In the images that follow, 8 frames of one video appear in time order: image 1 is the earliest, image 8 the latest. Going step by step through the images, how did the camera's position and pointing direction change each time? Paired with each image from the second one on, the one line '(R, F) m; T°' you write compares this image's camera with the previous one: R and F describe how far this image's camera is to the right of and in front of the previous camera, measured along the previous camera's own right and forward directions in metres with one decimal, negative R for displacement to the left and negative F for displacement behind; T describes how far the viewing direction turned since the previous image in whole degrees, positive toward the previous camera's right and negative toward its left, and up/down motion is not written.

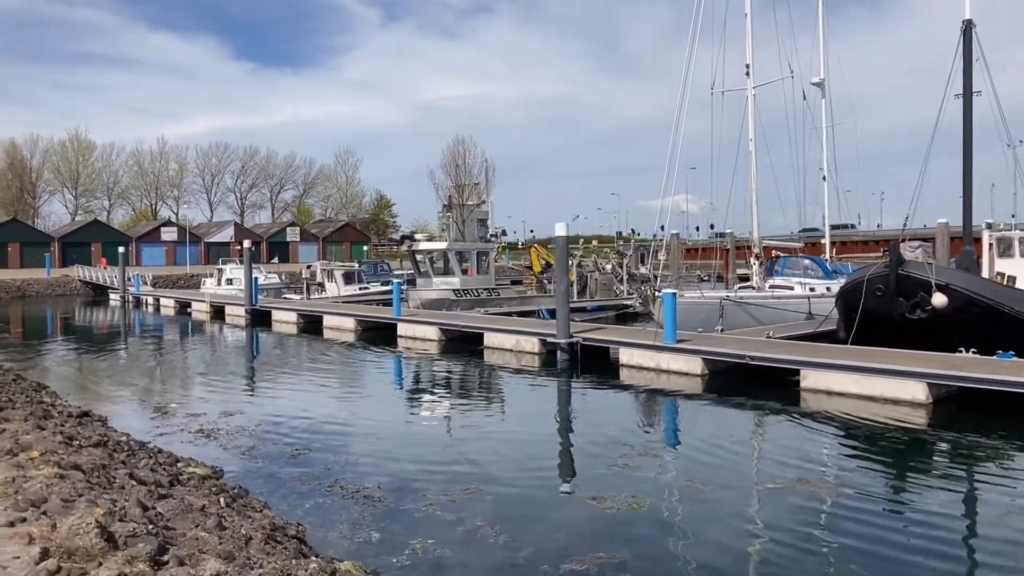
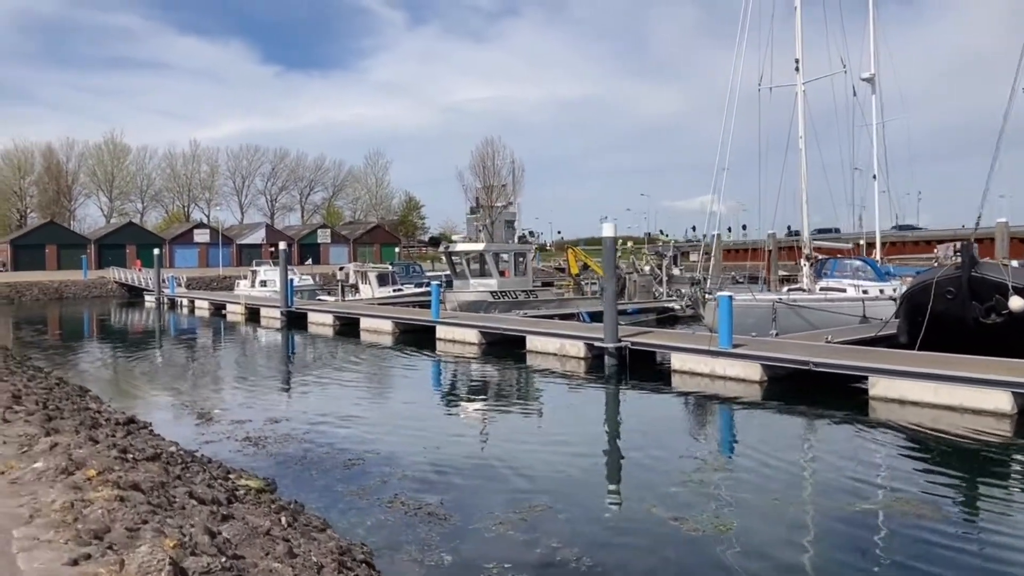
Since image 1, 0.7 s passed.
(-0.4, +0.5) m; -2°
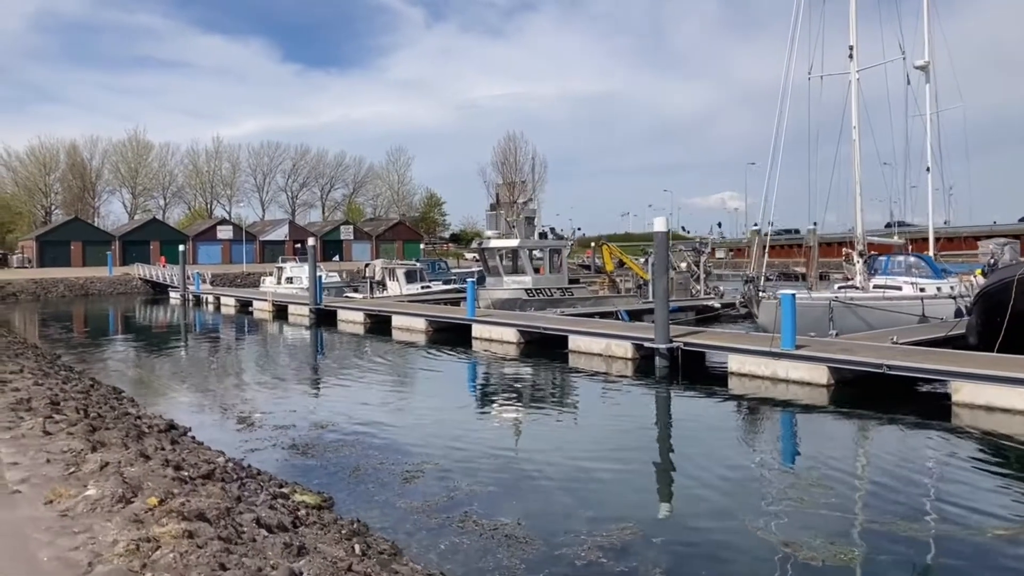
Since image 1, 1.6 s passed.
(-0.6, +0.7) m; -1°
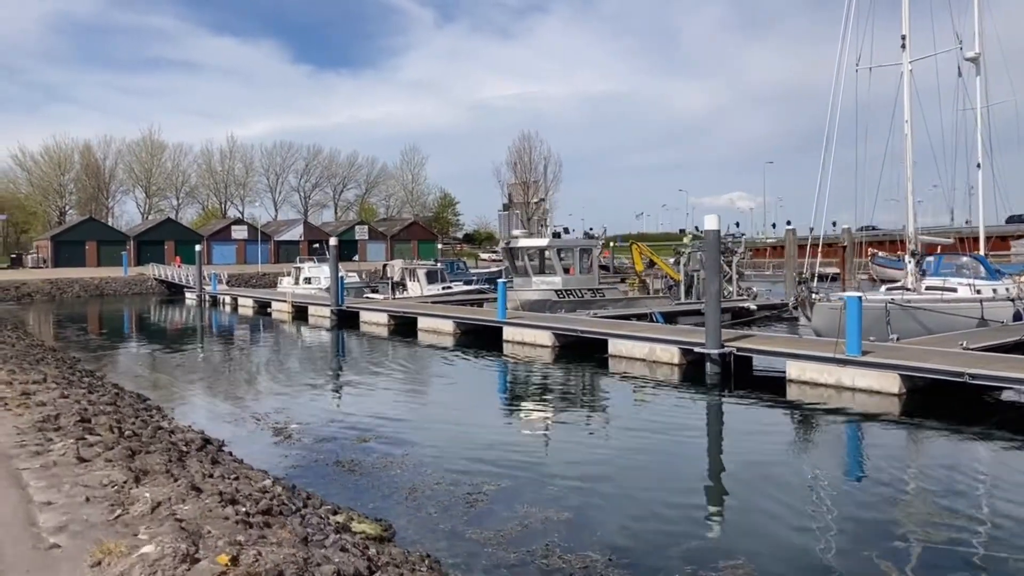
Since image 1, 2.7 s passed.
(-0.6, +0.8) m; -1°
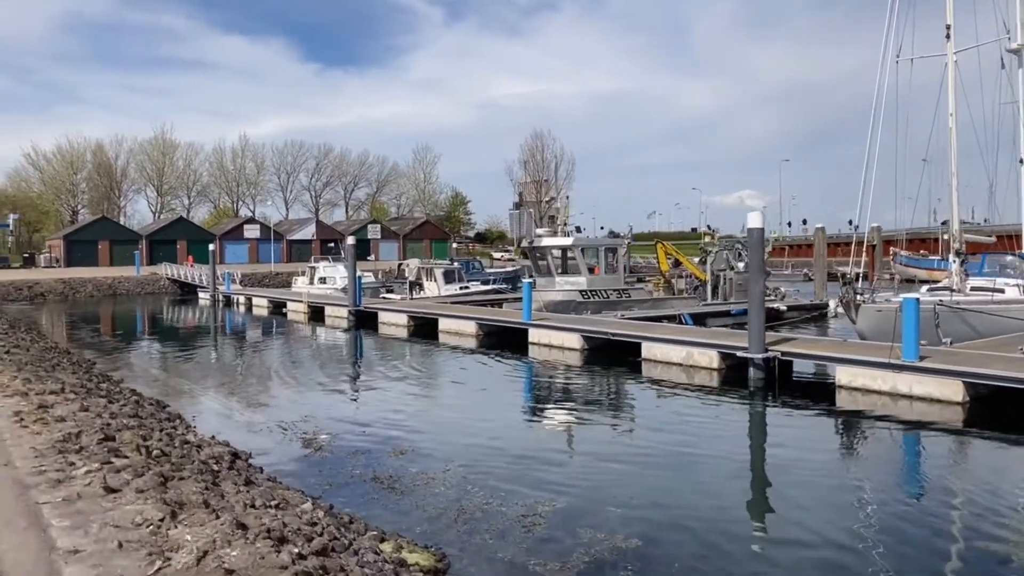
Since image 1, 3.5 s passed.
(-0.4, +0.7) m; -1°
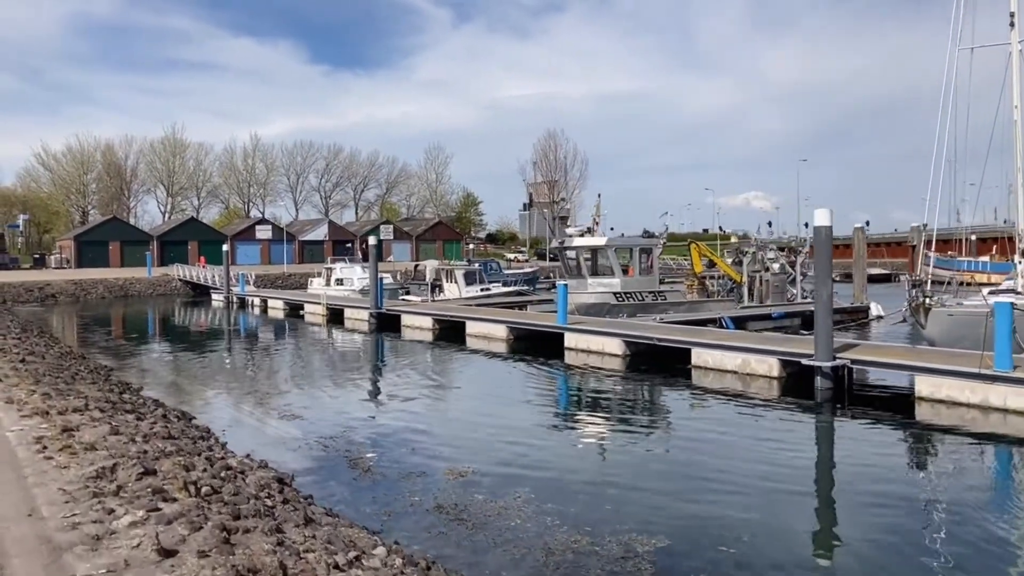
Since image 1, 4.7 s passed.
(-0.7, +1.0) m; 0°
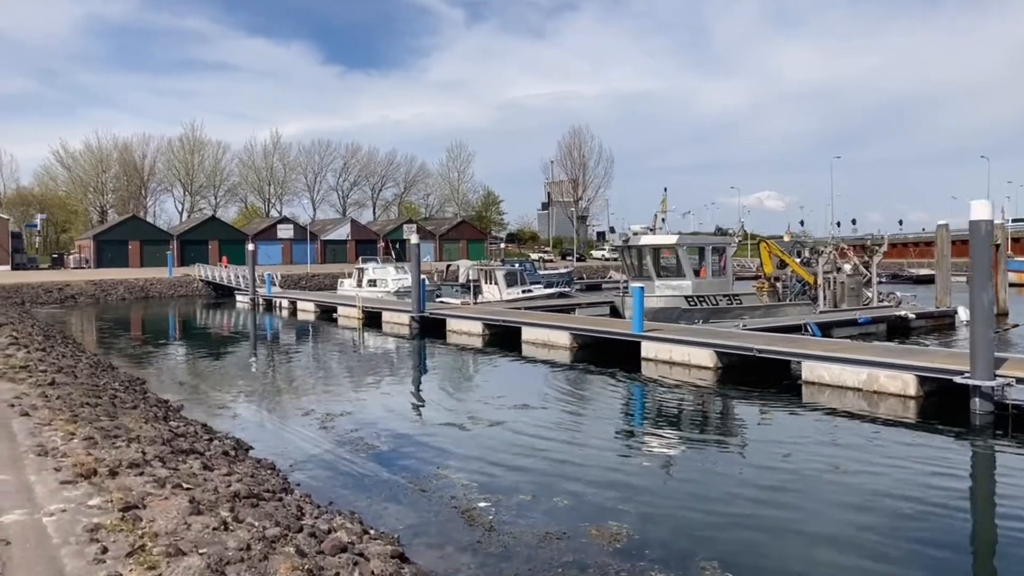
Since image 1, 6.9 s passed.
(-1.3, +1.9) m; -1°
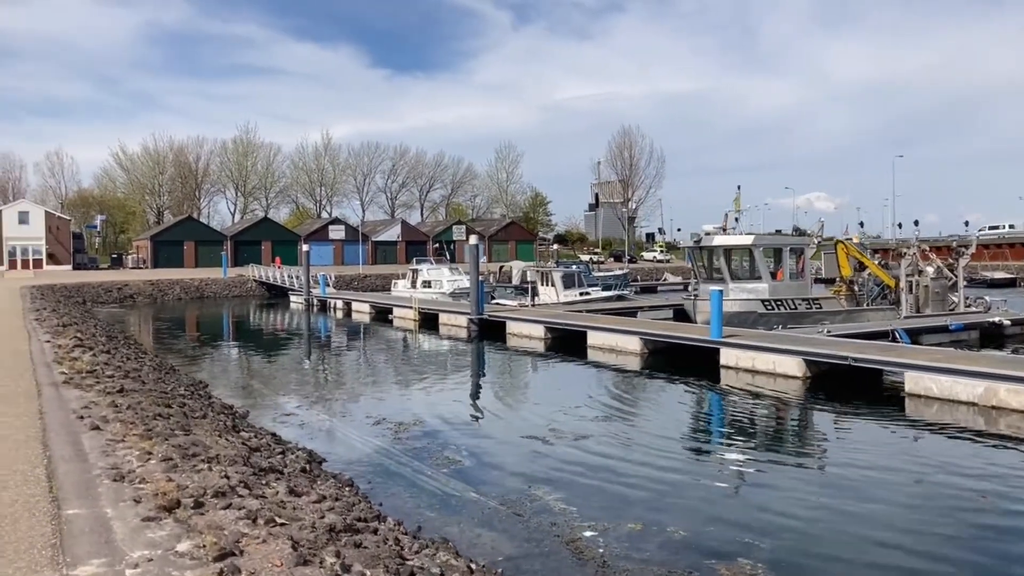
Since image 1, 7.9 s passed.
(-0.5, +0.8) m; -3°
